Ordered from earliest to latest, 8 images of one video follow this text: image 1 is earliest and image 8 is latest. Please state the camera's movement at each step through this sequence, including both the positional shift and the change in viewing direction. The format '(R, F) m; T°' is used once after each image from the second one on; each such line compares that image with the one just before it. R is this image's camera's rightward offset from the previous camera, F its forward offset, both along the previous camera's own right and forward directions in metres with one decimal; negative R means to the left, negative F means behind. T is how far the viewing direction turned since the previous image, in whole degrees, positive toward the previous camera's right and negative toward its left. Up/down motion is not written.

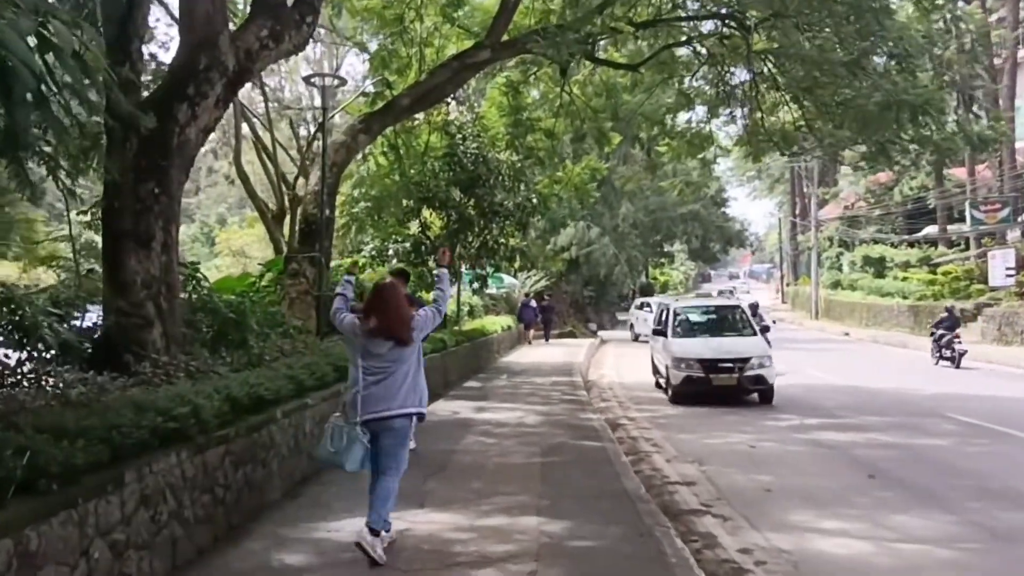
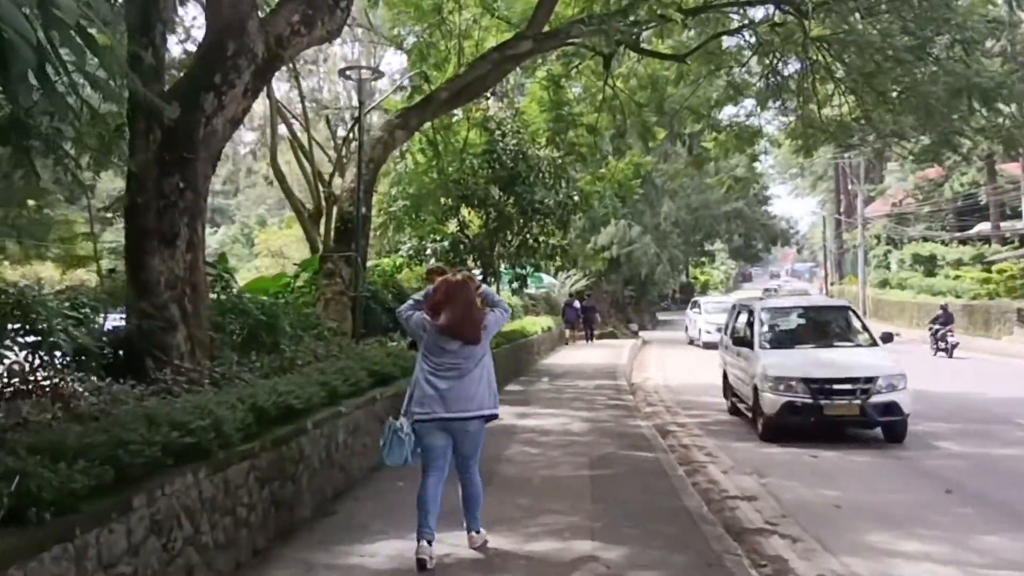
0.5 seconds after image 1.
(-0.1, +0.5) m; -2°
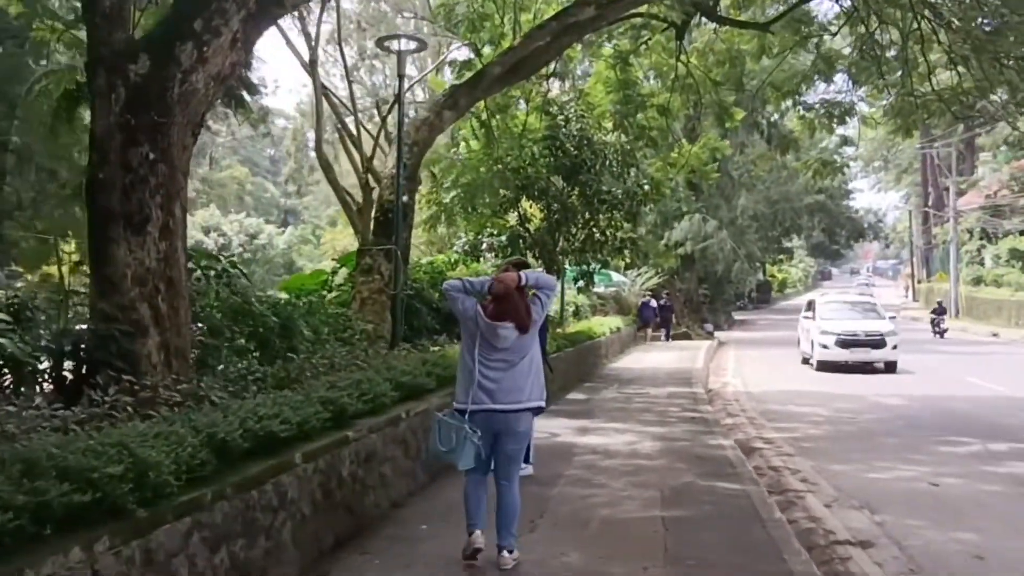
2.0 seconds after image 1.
(+0.1, +1.5) m; -5°
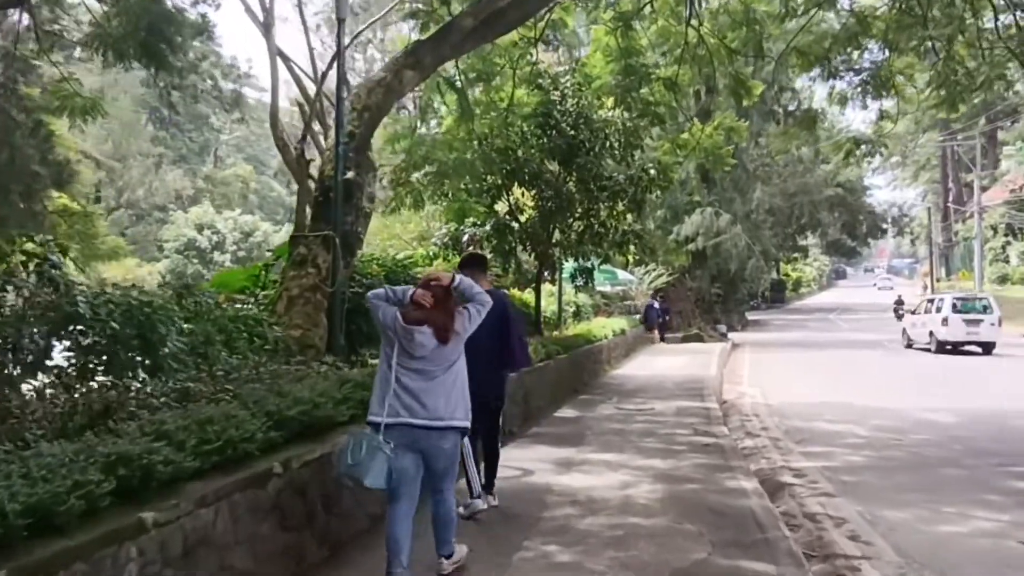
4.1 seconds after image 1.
(+0.4, +2.1) m; -1°
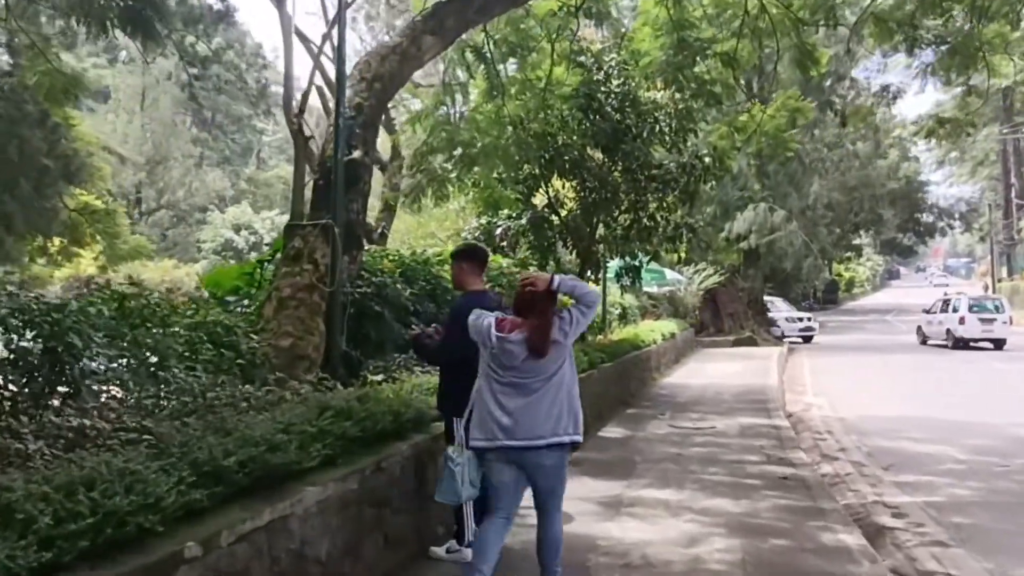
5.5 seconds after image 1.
(+0.1, +1.5) m; -3°
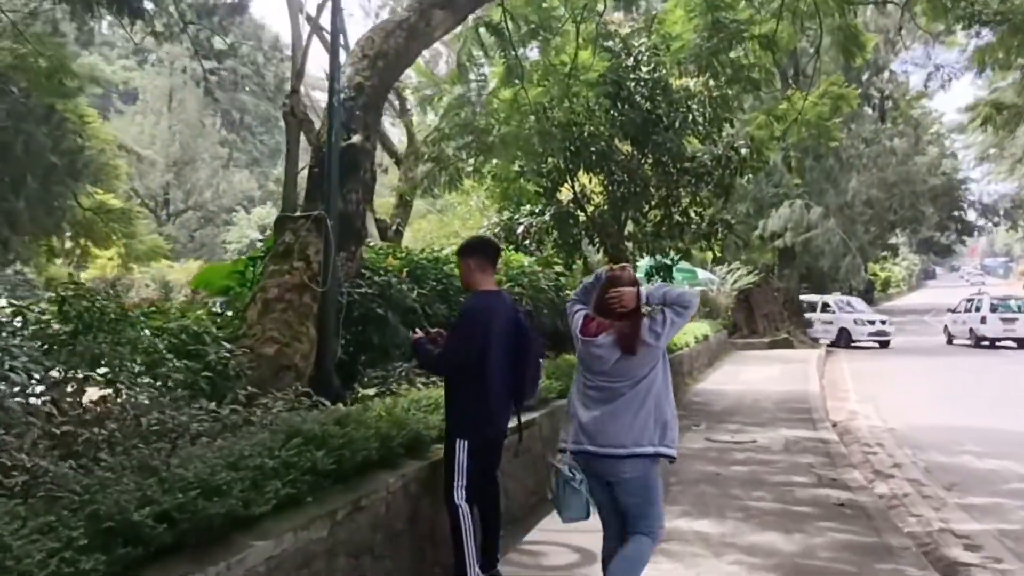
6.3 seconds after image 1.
(+0.1, +0.8) m; -2°
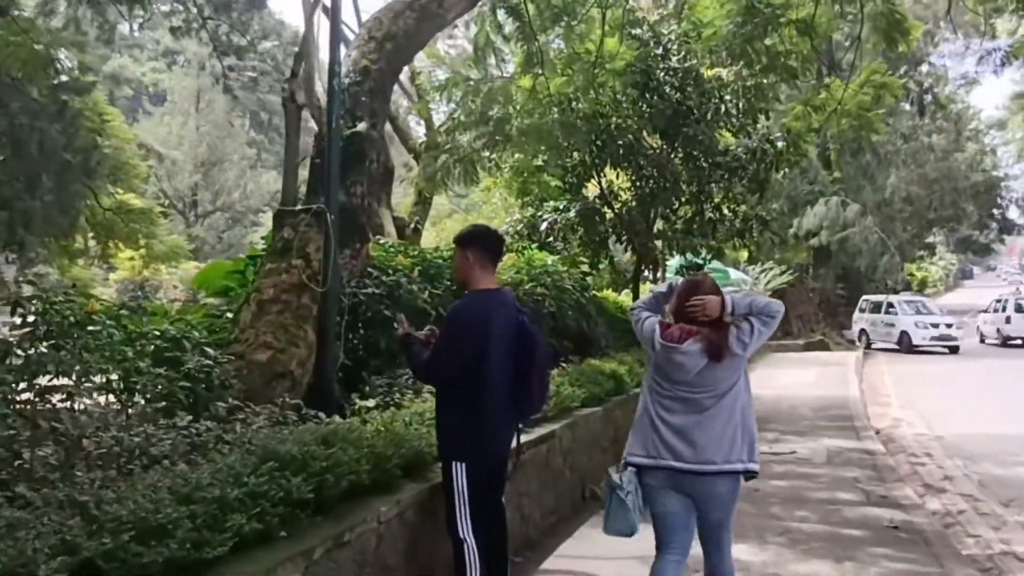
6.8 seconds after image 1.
(+0.1, +0.6) m; -2°
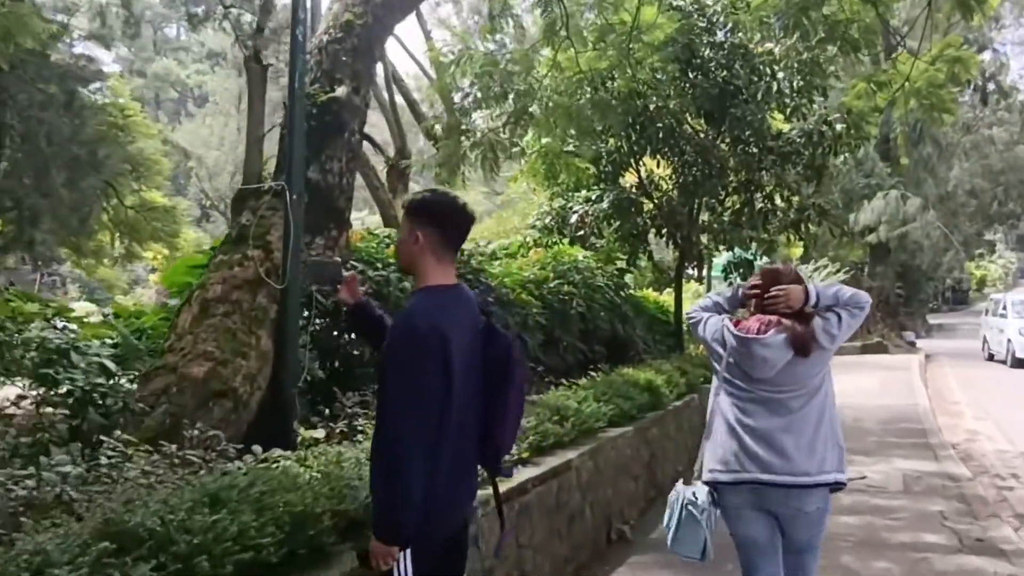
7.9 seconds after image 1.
(+0.2, +1.1) m; -3°
